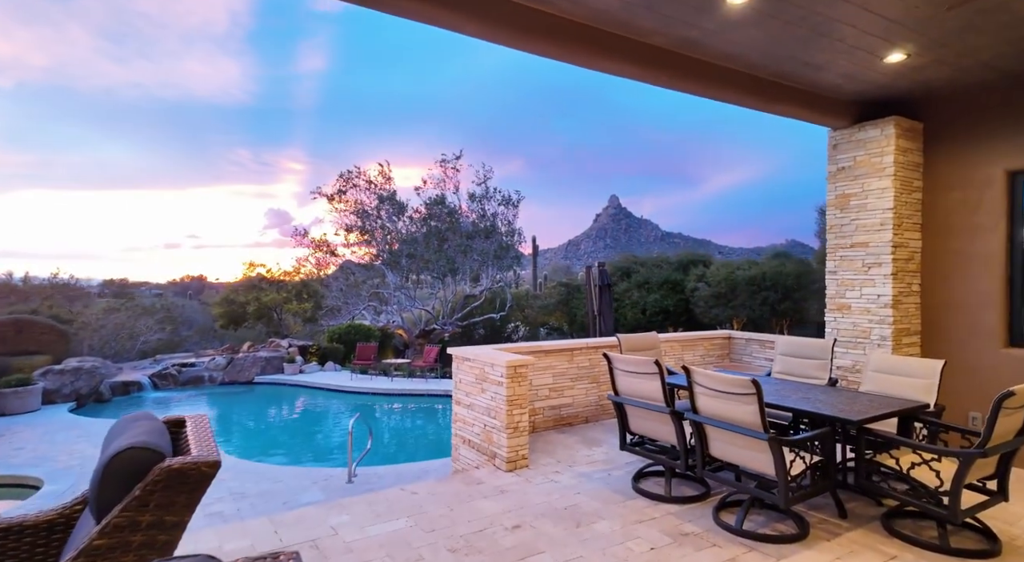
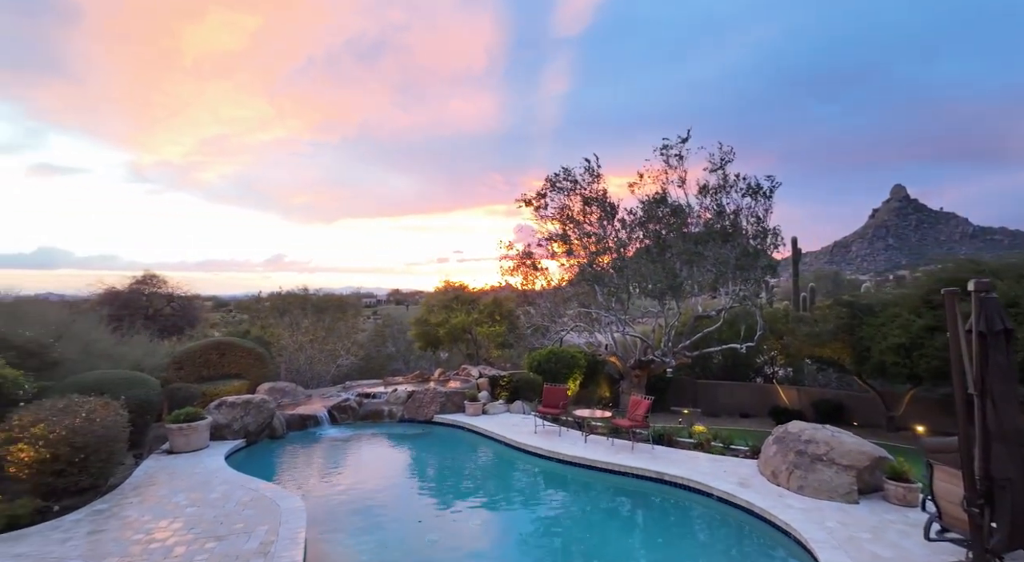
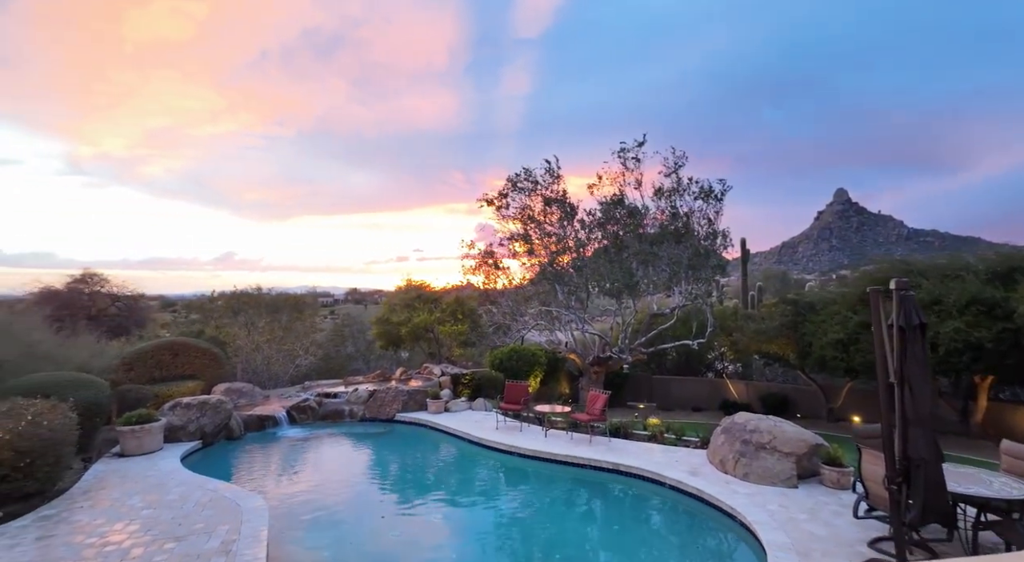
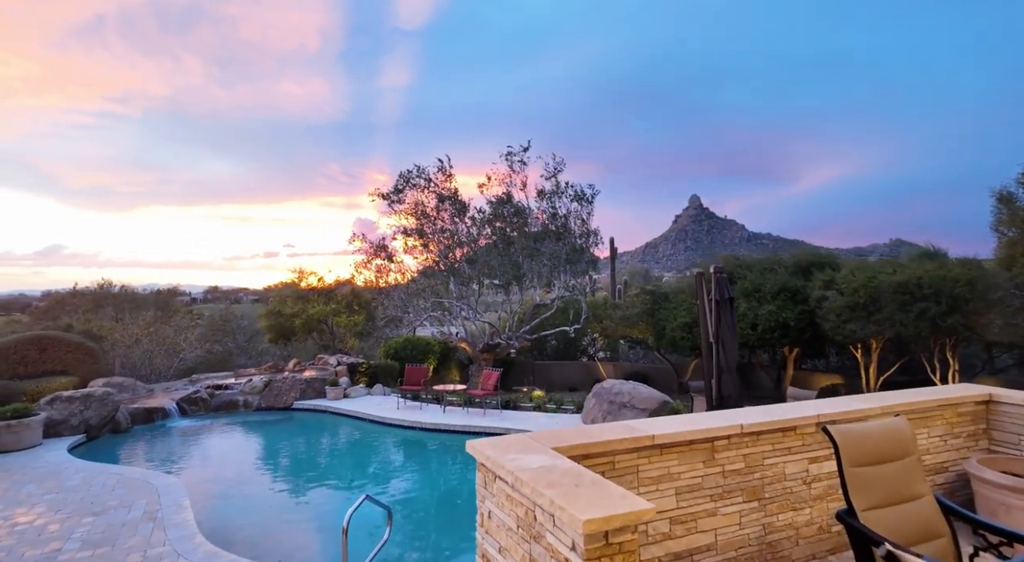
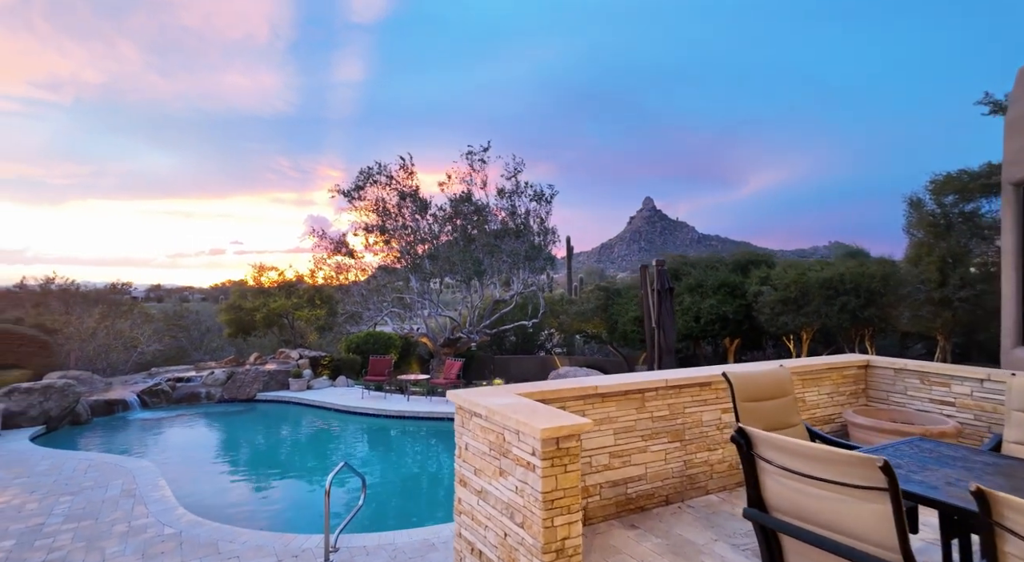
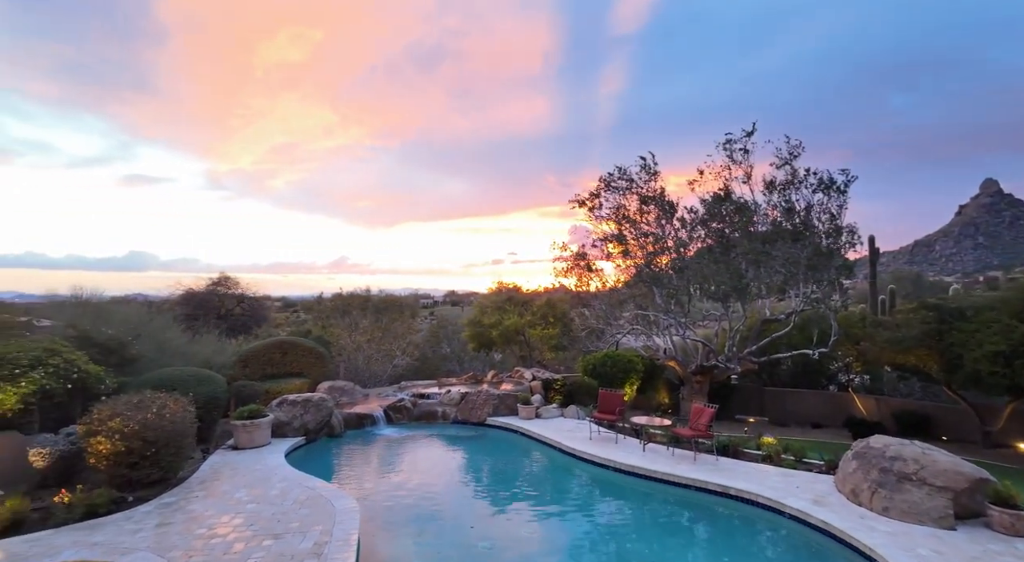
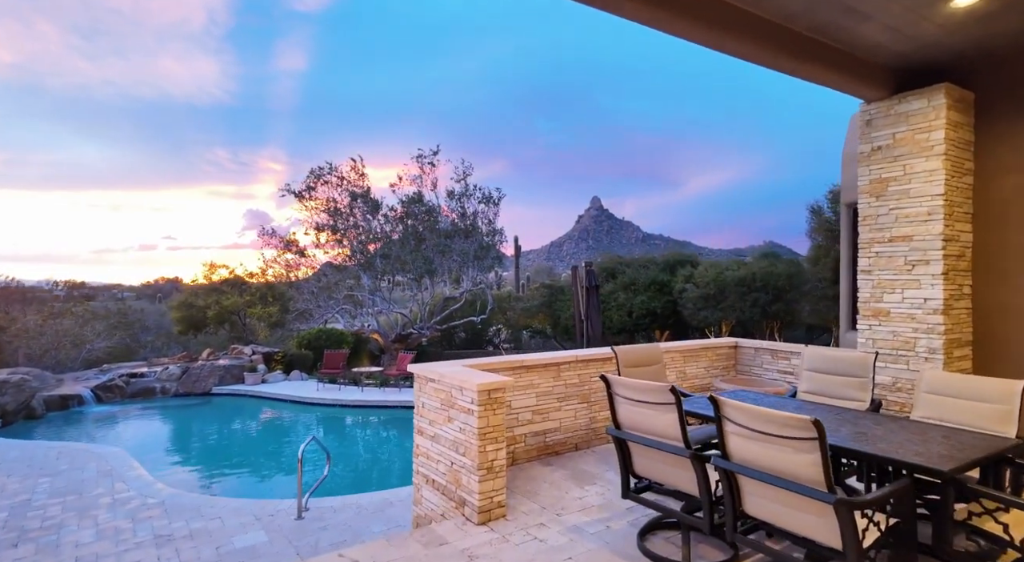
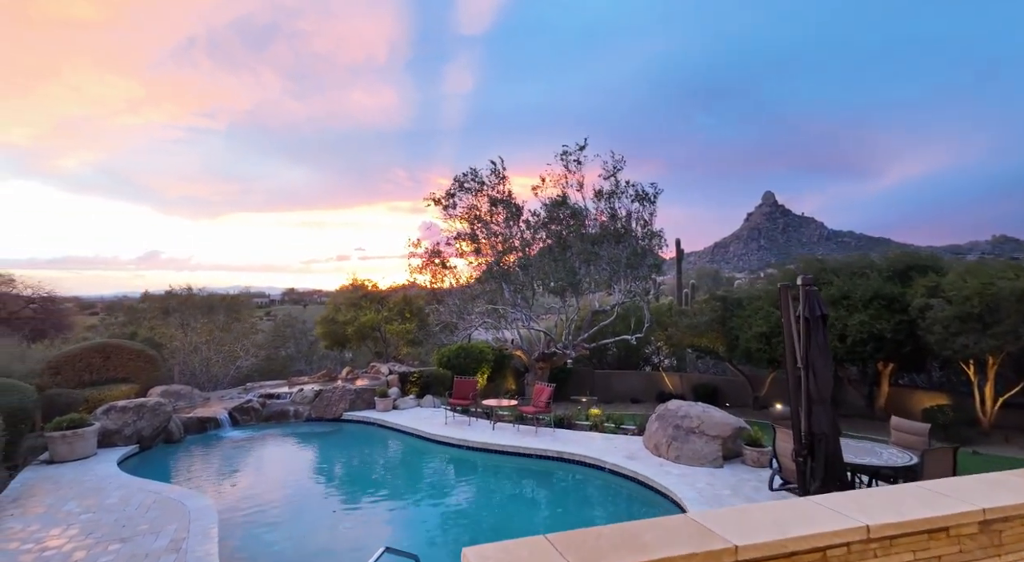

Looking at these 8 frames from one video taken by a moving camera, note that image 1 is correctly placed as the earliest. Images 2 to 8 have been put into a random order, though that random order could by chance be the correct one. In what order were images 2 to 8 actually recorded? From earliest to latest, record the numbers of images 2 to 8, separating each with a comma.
7, 5, 4, 8, 3, 2, 6
